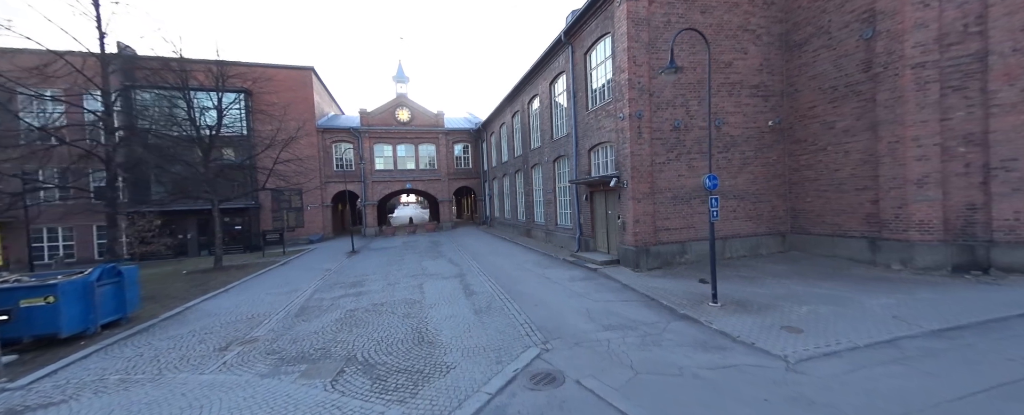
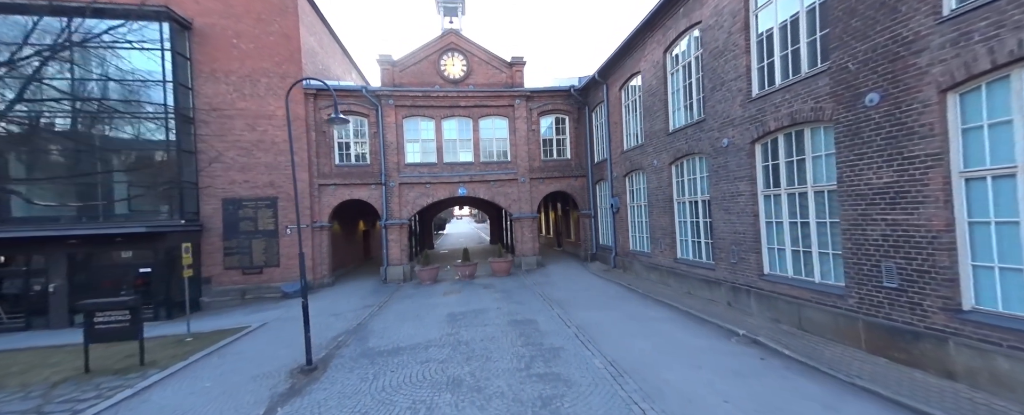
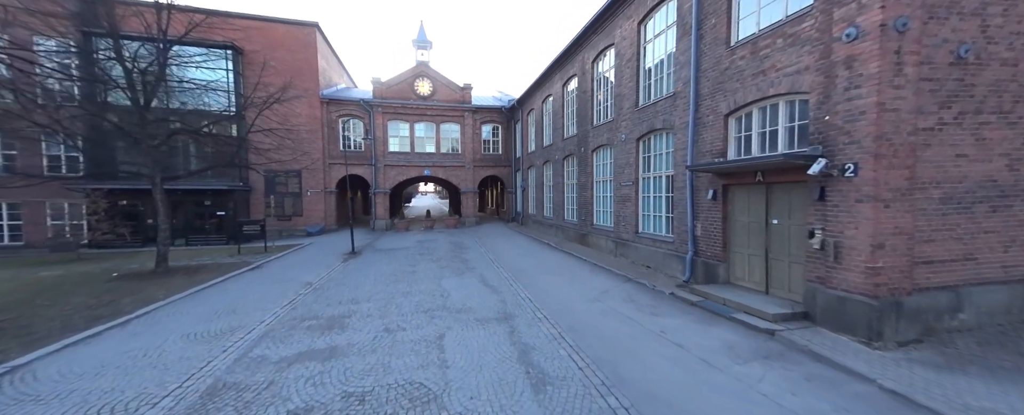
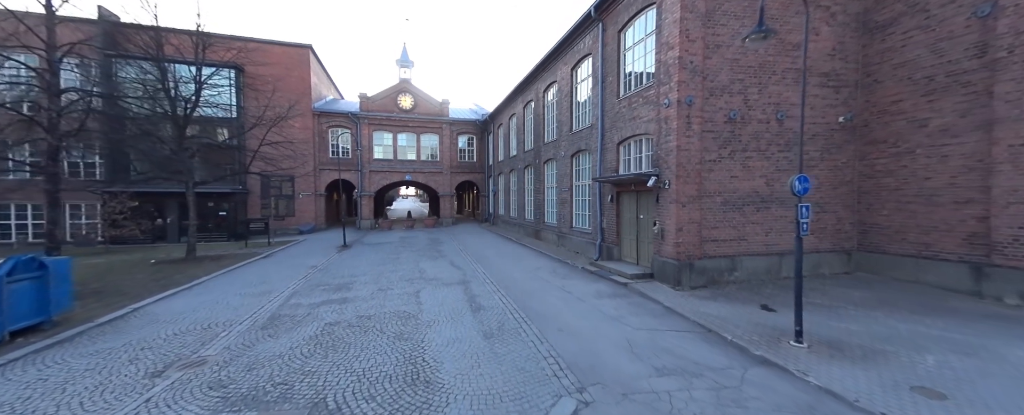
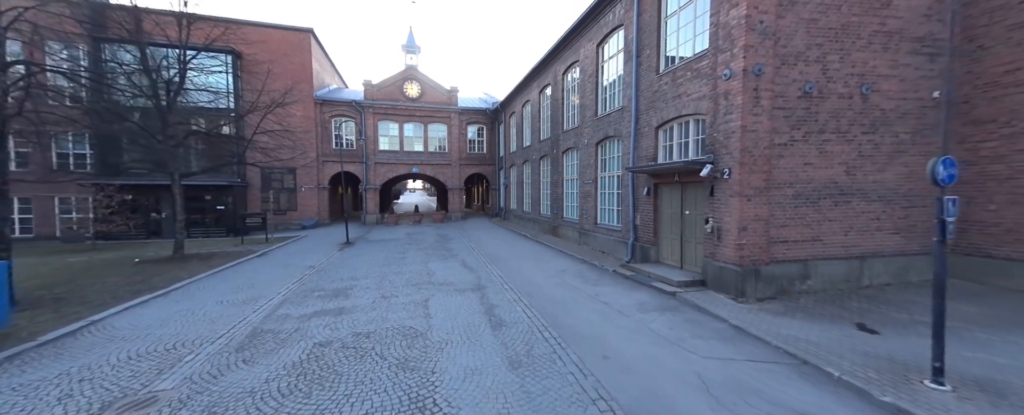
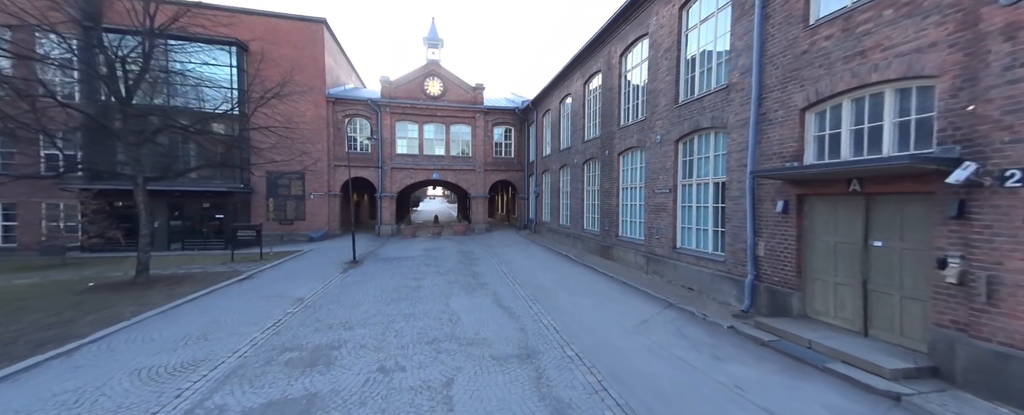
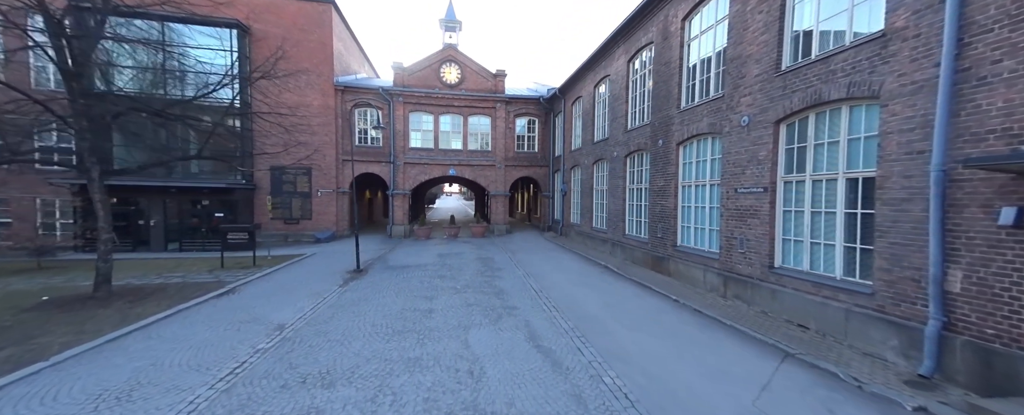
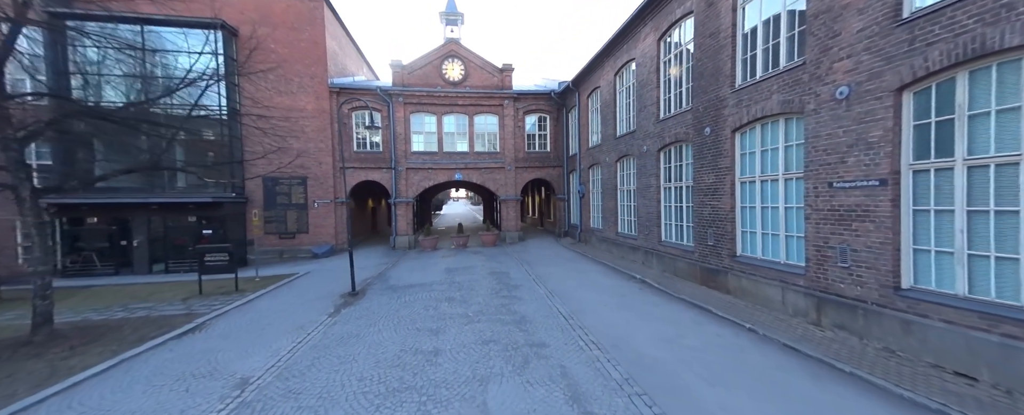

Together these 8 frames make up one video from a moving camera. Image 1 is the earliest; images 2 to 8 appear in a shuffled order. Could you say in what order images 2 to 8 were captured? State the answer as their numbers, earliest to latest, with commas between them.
4, 5, 3, 6, 7, 8, 2
